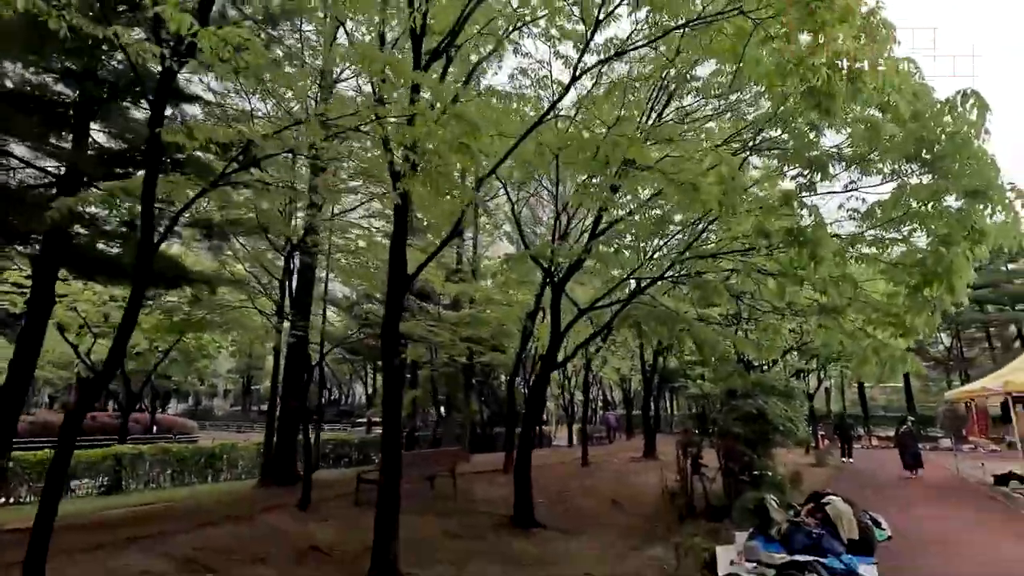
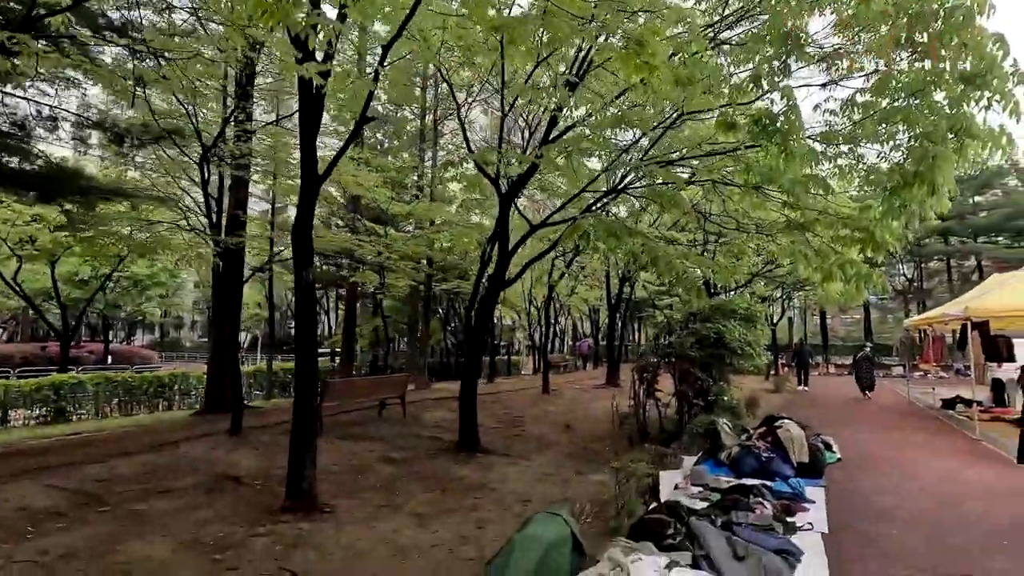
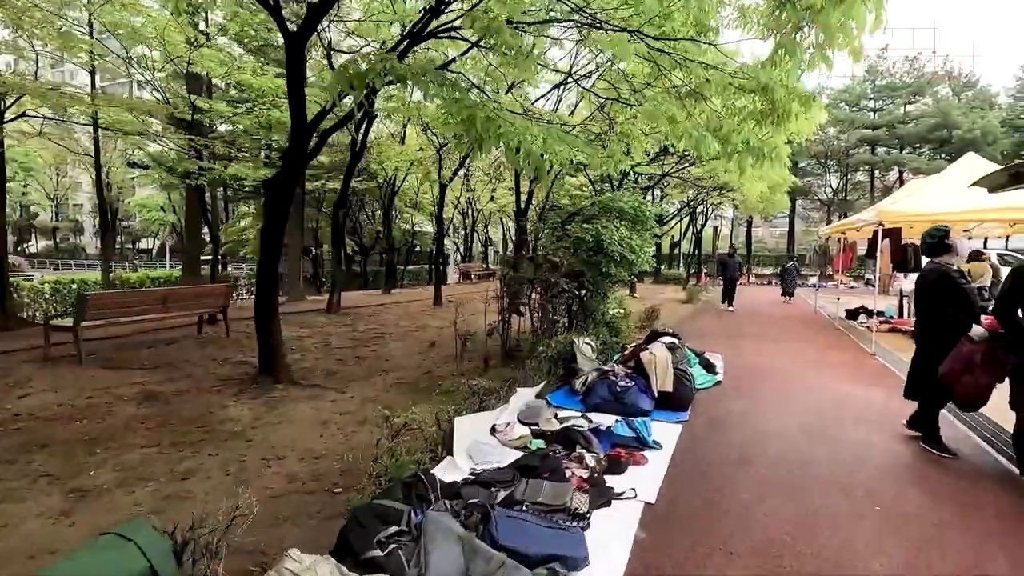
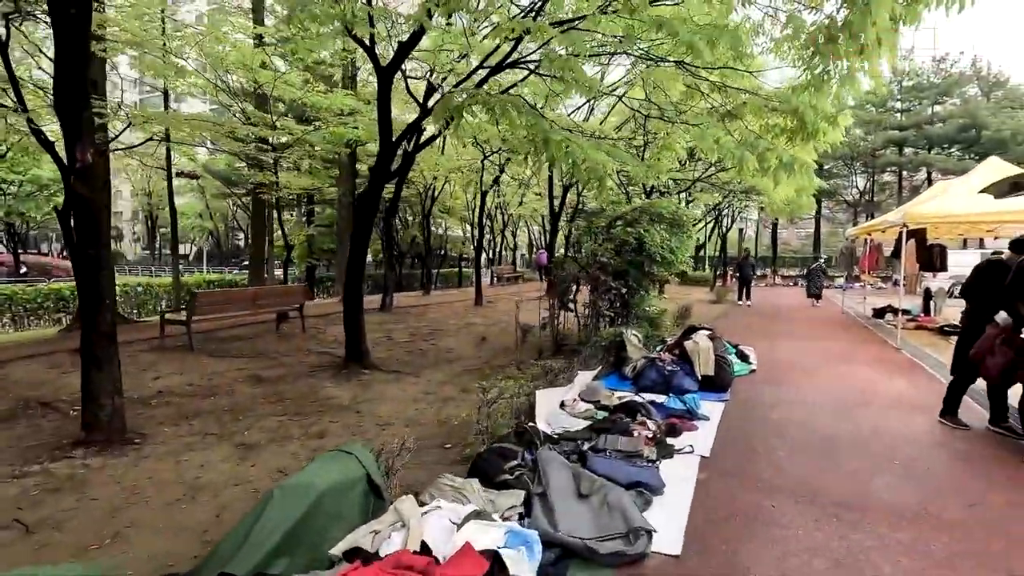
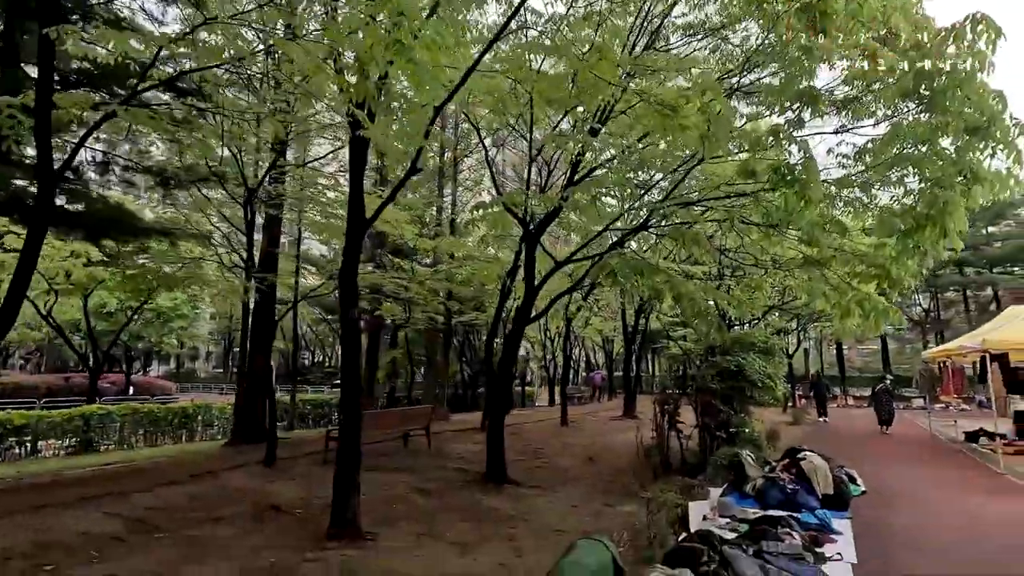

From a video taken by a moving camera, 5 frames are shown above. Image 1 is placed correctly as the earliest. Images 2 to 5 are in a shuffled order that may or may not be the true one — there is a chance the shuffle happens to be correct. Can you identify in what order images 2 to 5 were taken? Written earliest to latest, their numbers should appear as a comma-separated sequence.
5, 2, 4, 3
